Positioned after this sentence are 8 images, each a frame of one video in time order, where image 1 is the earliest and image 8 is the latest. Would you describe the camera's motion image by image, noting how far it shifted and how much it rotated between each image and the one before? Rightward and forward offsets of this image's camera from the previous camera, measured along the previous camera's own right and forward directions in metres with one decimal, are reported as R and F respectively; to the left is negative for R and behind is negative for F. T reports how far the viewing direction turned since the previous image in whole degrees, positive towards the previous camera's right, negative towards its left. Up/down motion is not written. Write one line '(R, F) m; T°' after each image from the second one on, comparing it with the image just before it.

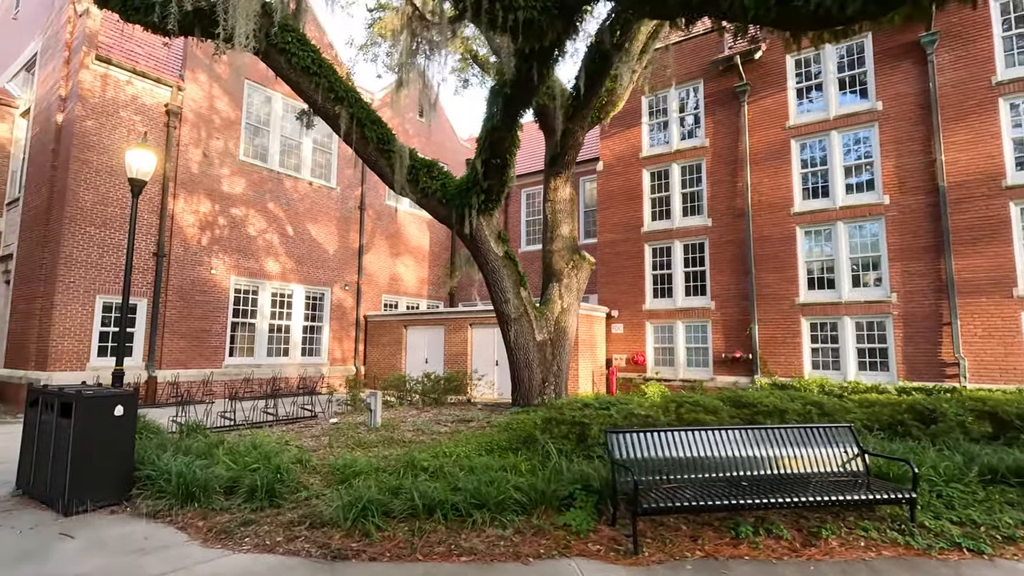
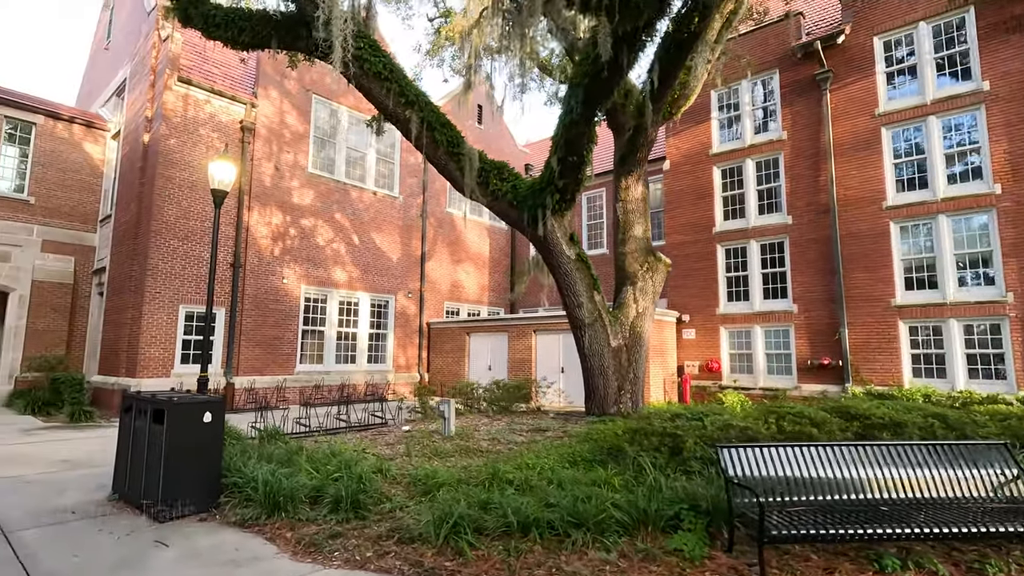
(-0.3, +0.3) m; -6°
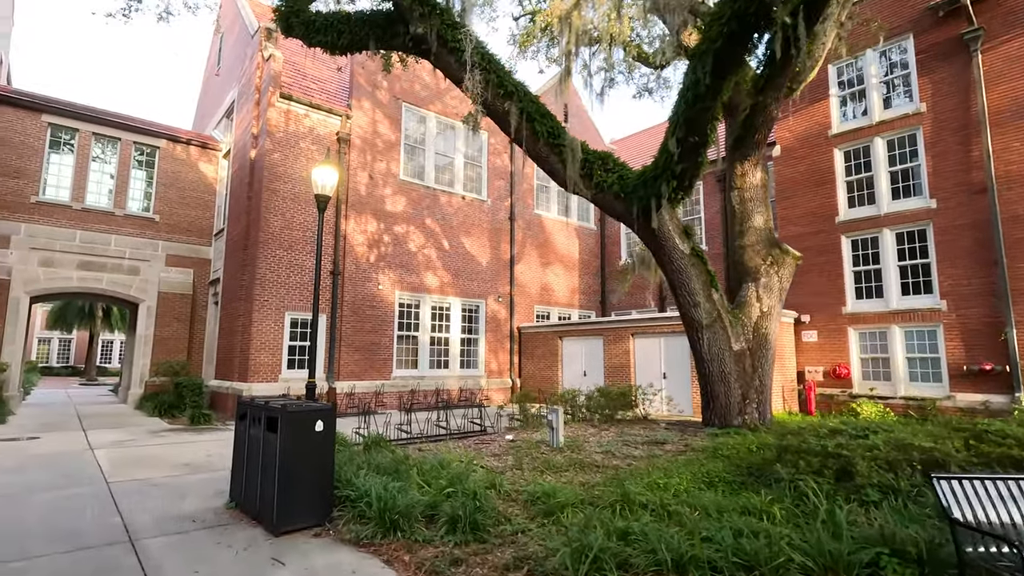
(-0.4, +0.5) m; -9°
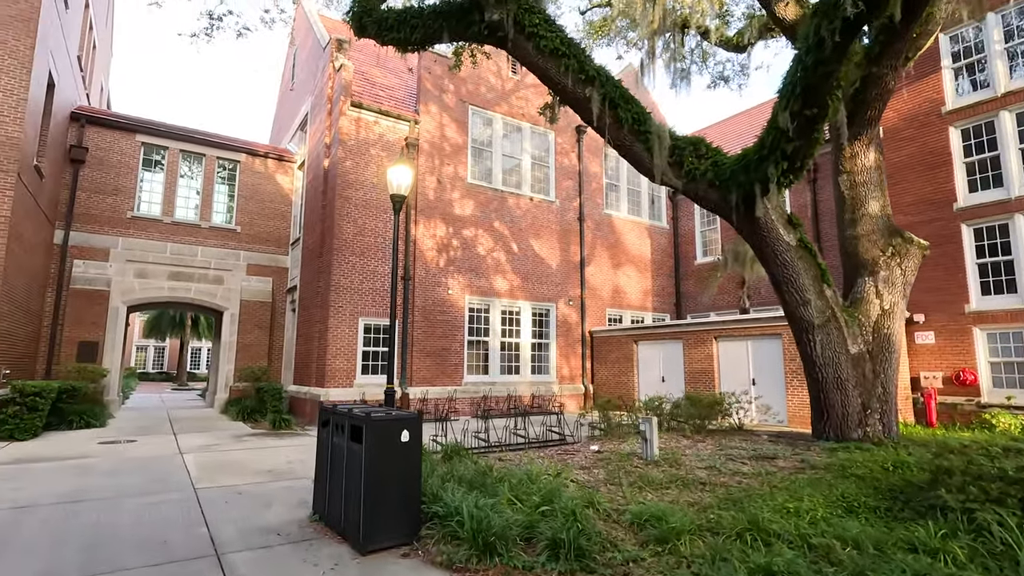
(-0.3, +0.5) m; -7°
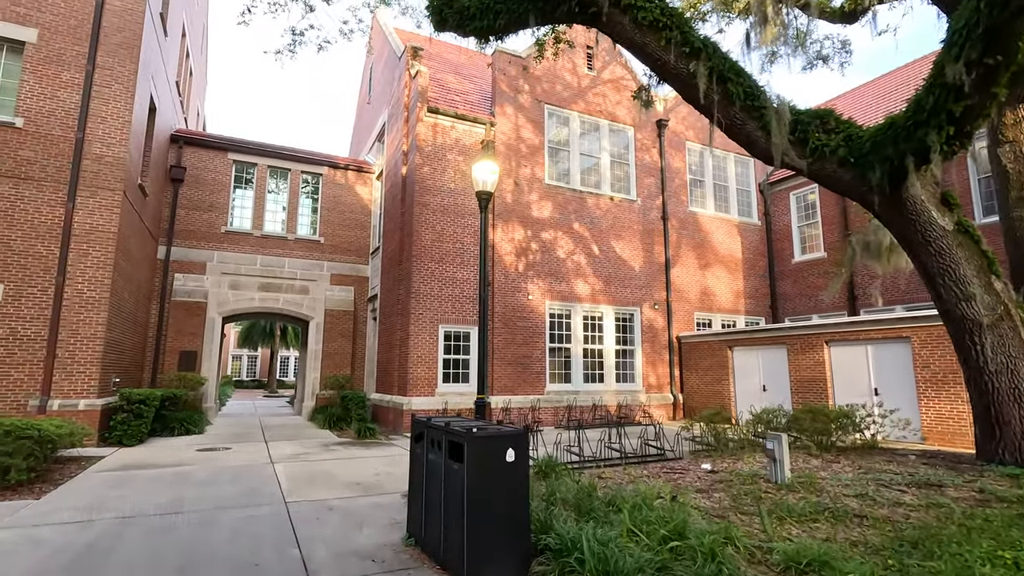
(-0.3, +0.6) m; -7°
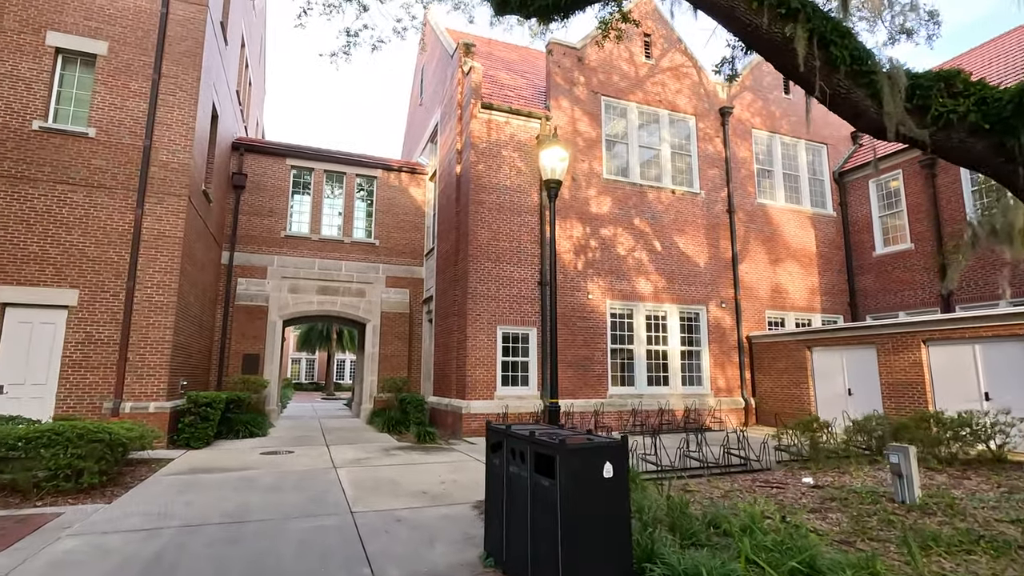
(-0.3, +0.5) m; -5°
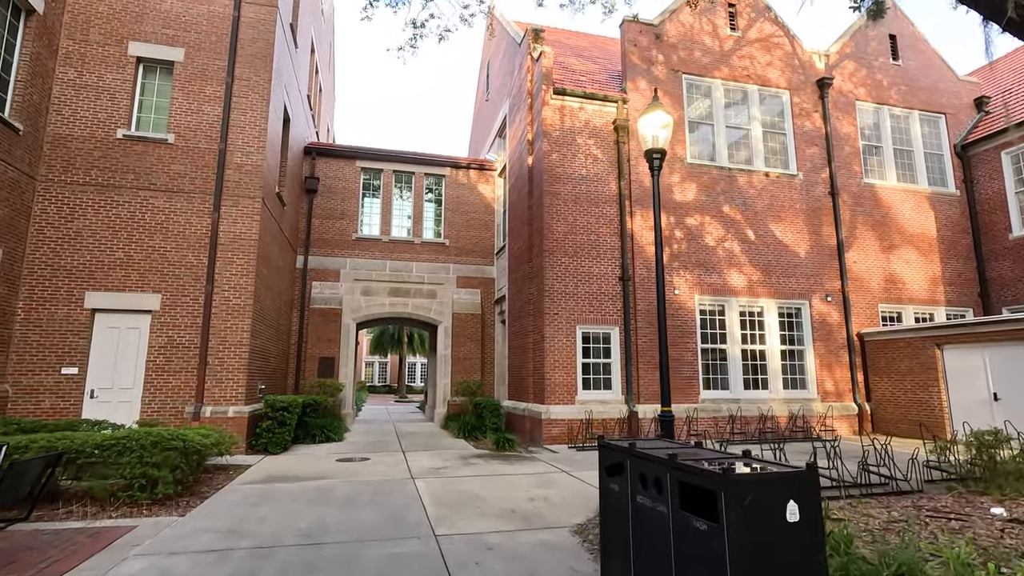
(-0.3, +0.8) m; -7°
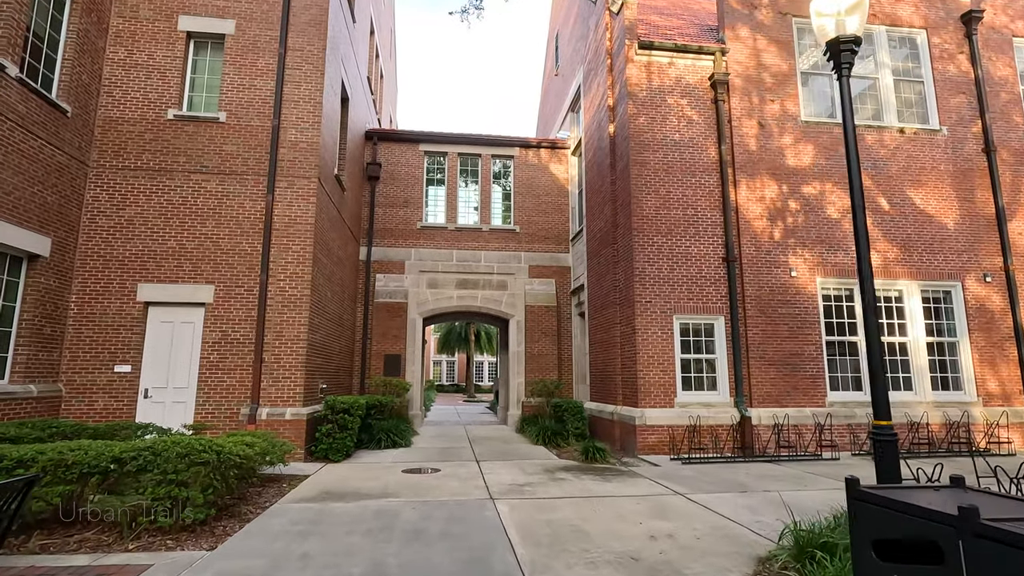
(-0.4, +1.5) m; -7°
